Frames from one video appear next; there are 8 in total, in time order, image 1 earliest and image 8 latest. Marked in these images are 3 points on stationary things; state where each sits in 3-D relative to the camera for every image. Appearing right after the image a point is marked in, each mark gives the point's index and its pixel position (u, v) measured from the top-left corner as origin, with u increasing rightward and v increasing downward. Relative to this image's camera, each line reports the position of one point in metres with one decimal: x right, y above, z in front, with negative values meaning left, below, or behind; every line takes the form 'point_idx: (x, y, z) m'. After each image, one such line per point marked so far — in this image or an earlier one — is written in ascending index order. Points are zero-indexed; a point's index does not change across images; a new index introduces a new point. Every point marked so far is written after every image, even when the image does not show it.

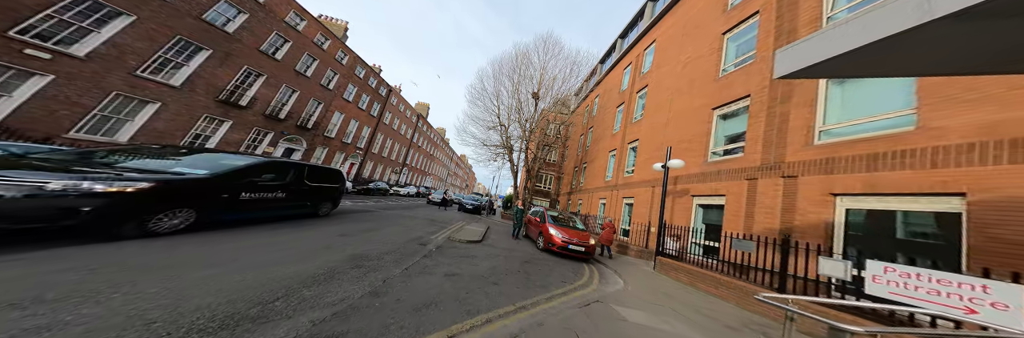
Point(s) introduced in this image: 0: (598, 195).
0: (+5.9, -1.9, +15.4) m
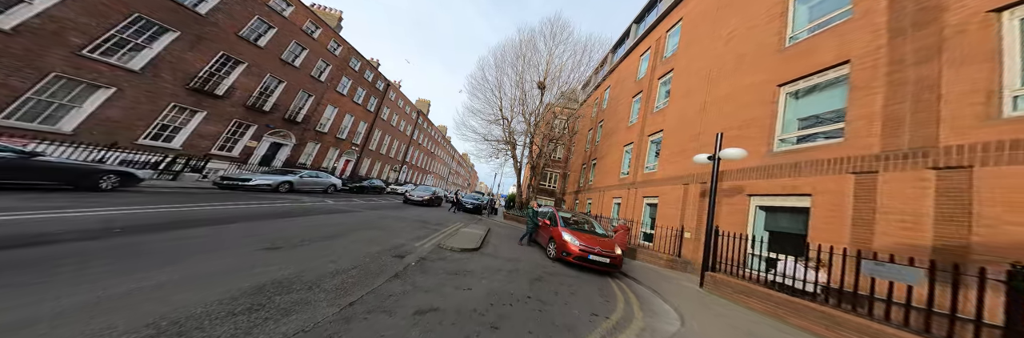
0: (+6.2, -1.6, +13.8) m
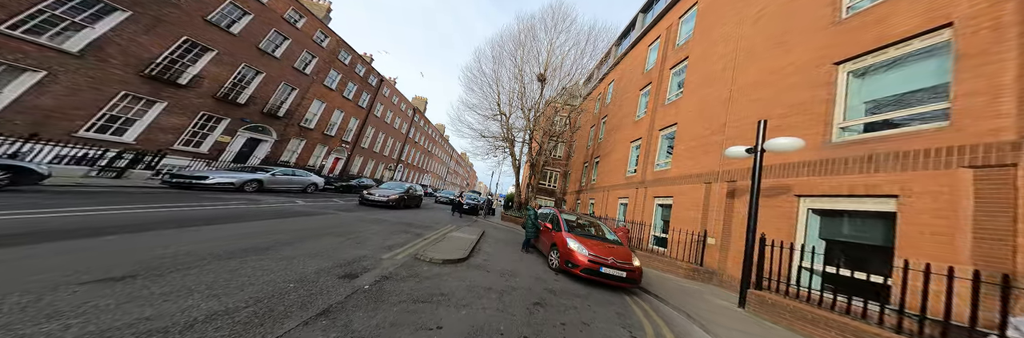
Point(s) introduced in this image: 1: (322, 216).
0: (+6.0, -1.5, +12.6) m
1: (-7.0, -1.8, +8.1) m
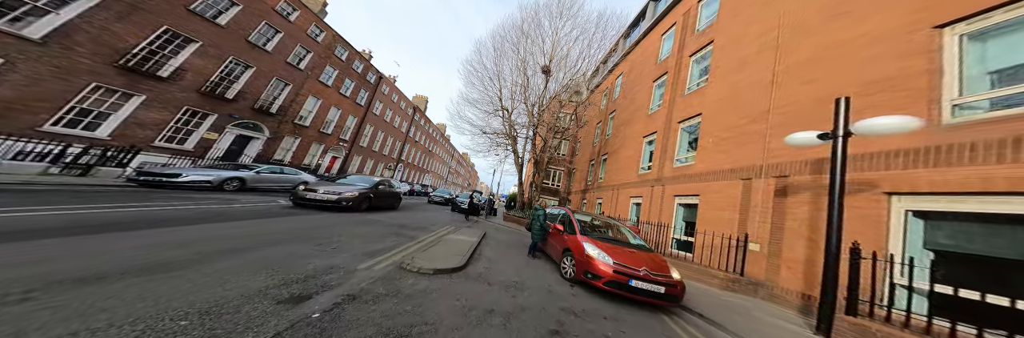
0: (+6.2, -1.3, +11.7) m
1: (-6.8, -1.6, +7.2) m
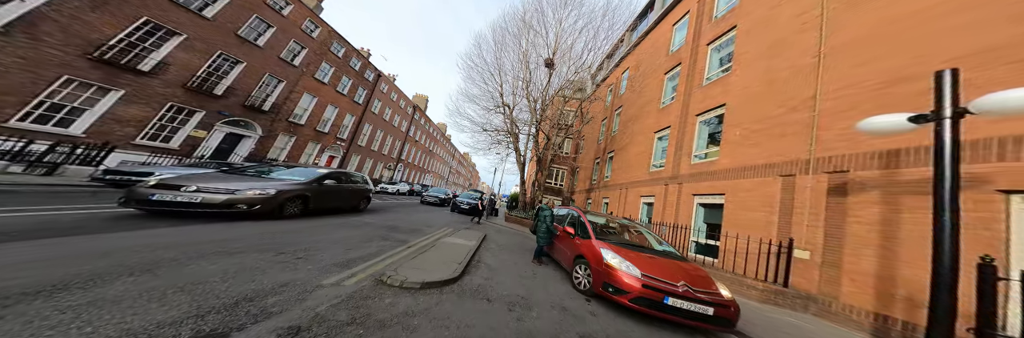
0: (+6.3, -1.2, +10.9) m
1: (-6.7, -1.5, +6.4) m
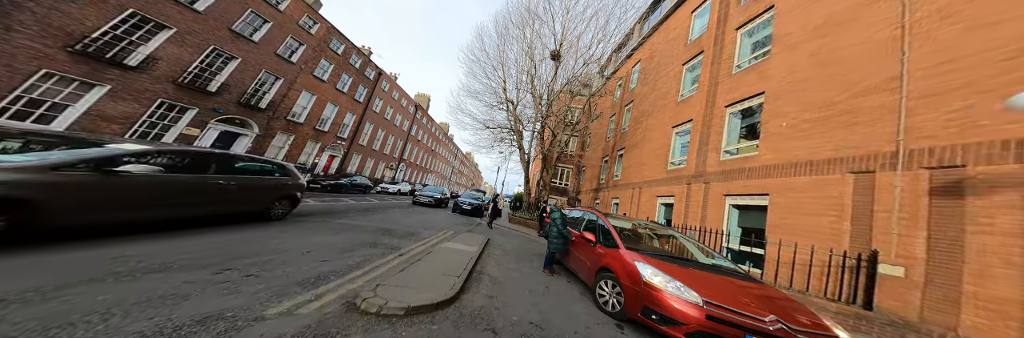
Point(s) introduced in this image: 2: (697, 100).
0: (+6.5, -1.0, +10.0) m
1: (-6.5, -1.4, +5.7) m
2: (+7.4, +2.8, +8.7) m
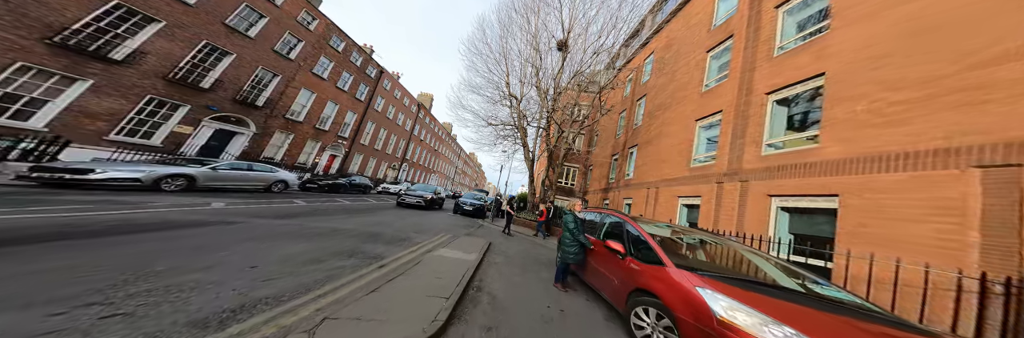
0: (+6.7, -0.9, +9.0) m
1: (-6.4, -1.3, +5.0) m
2: (+7.5, +2.9, +7.7) m
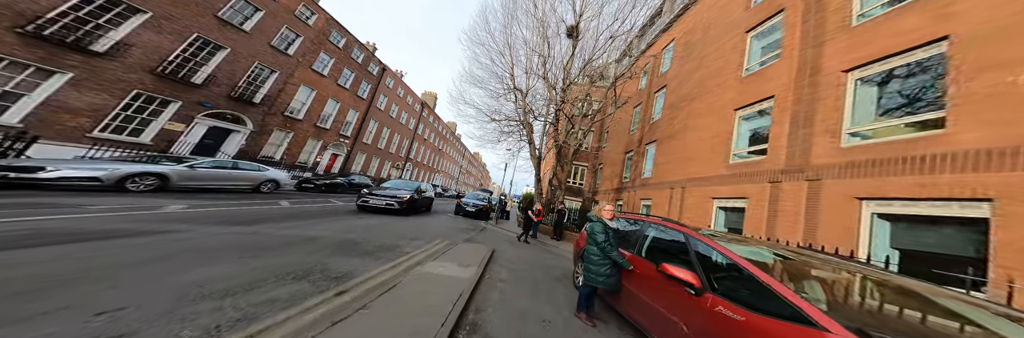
0: (+6.9, -0.8, +7.7) m
1: (-6.3, -1.3, +4.0) m
2: (+7.7, +3.0, +6.4) m
